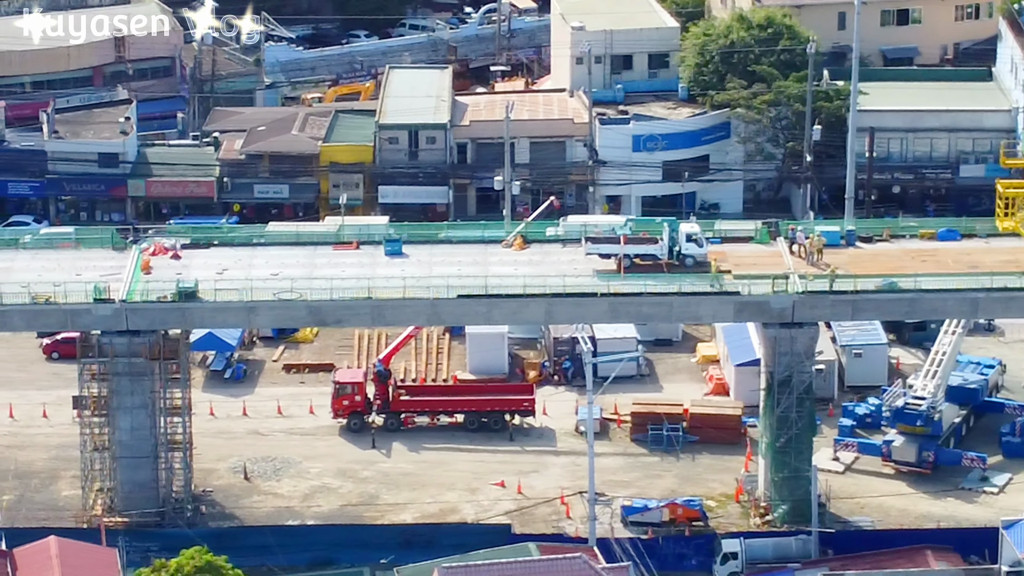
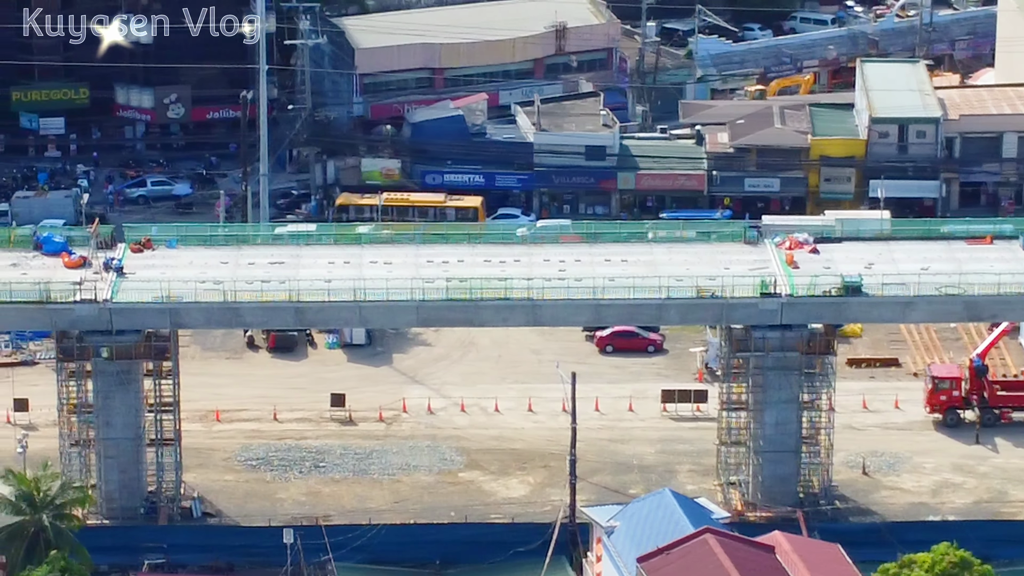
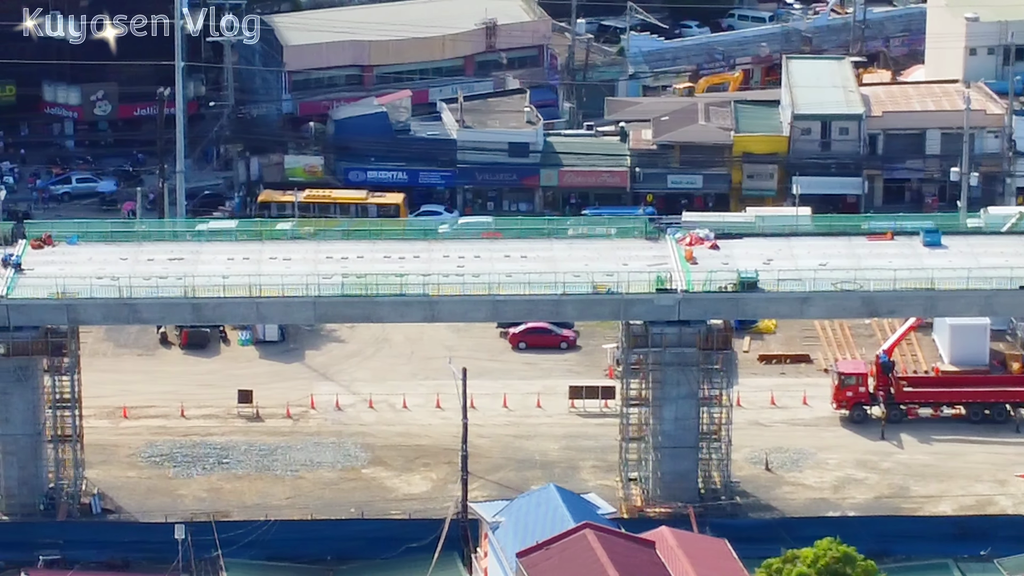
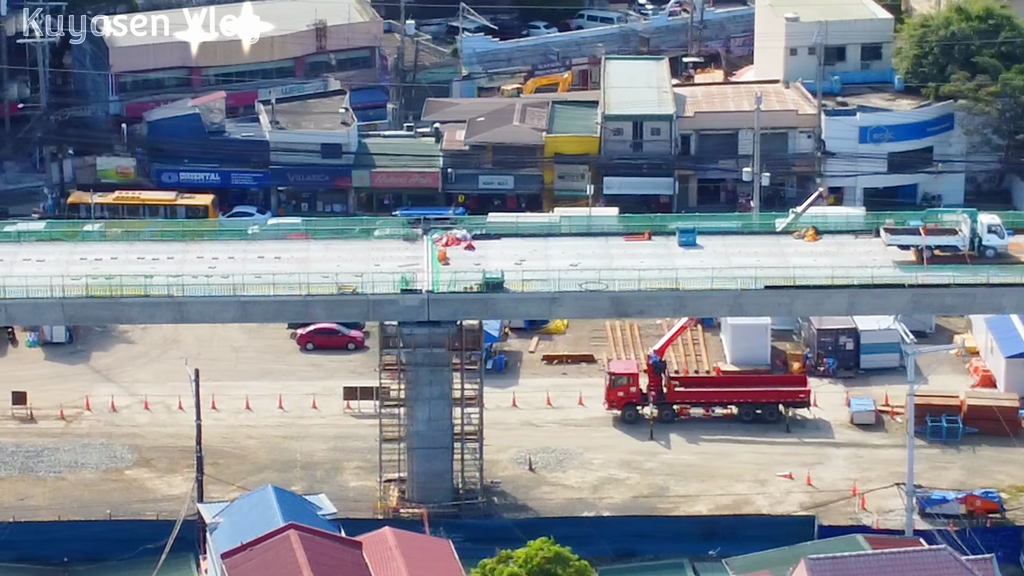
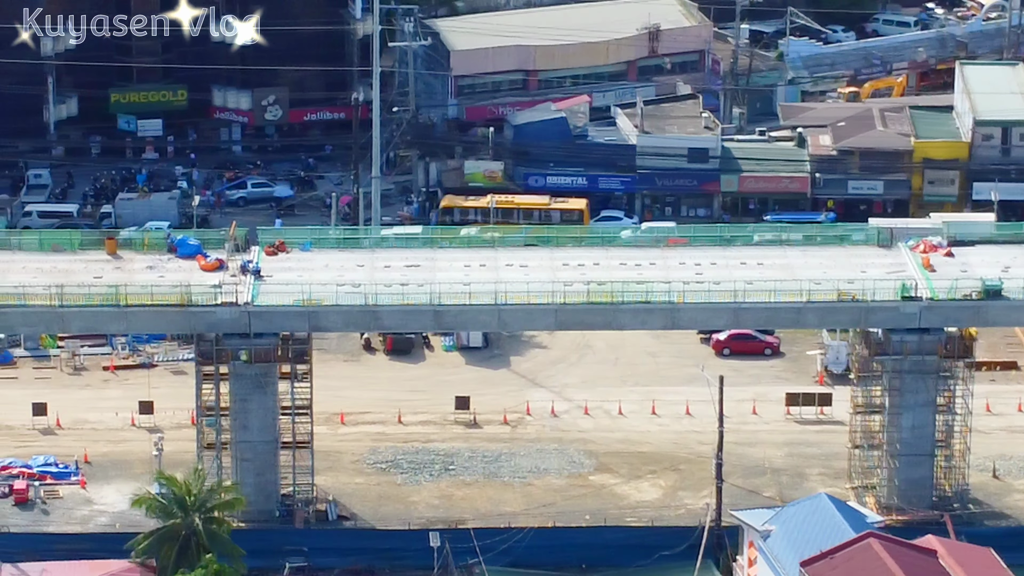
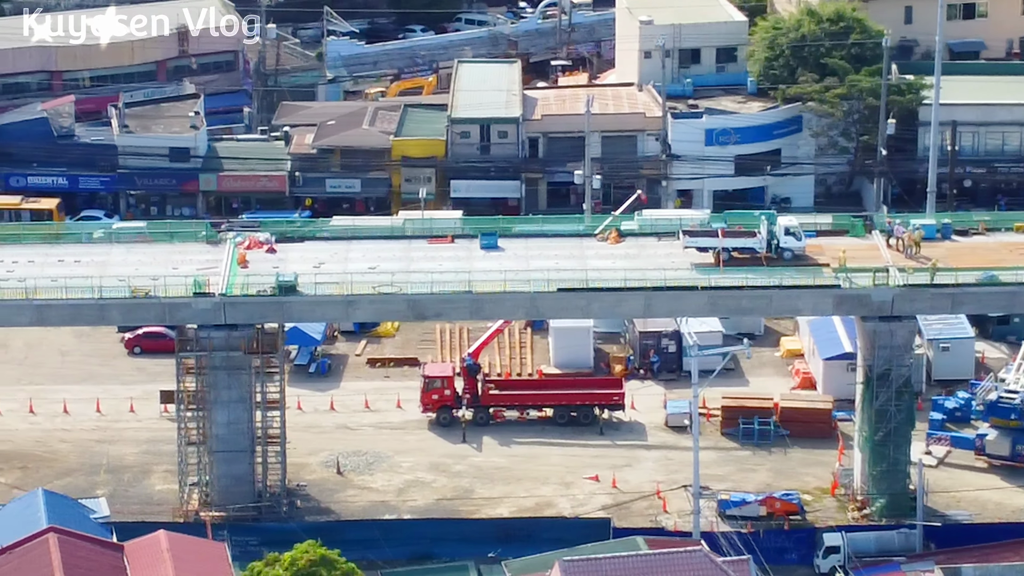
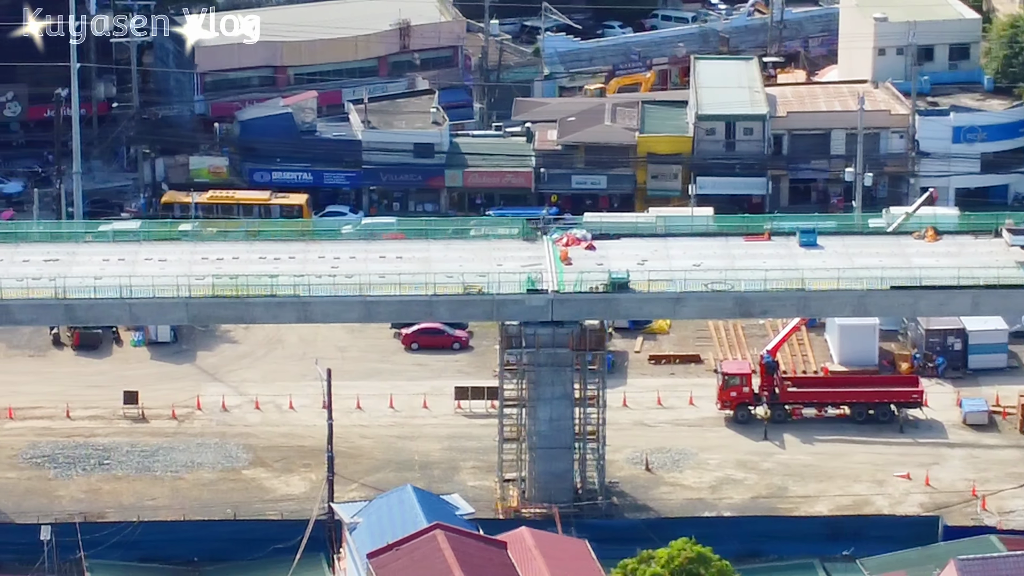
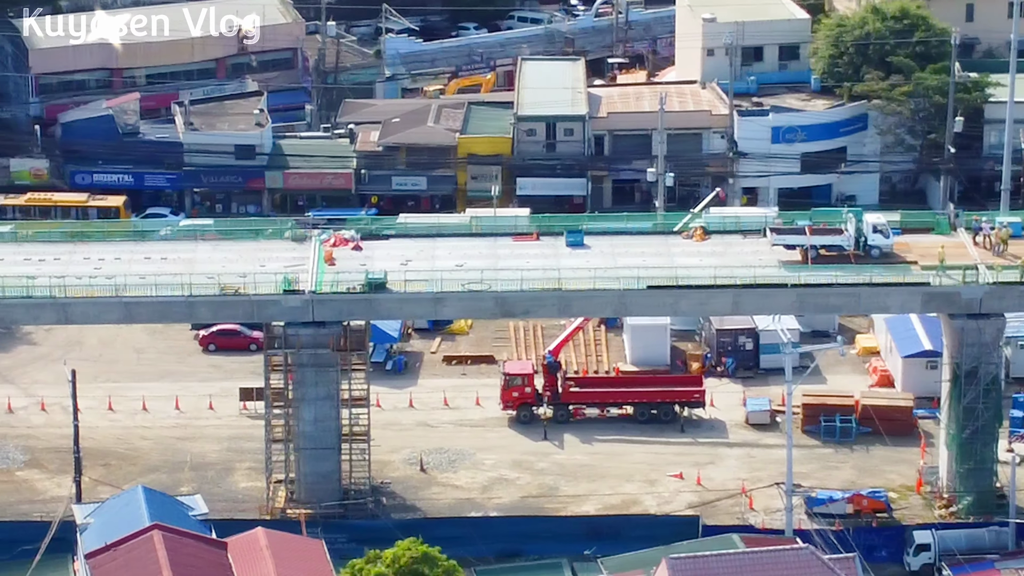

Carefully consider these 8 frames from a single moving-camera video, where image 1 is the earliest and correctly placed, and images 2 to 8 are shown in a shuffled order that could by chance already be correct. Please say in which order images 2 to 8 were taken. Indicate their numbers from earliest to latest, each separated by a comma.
6, 8, 4, 7, 3, 2, 5
